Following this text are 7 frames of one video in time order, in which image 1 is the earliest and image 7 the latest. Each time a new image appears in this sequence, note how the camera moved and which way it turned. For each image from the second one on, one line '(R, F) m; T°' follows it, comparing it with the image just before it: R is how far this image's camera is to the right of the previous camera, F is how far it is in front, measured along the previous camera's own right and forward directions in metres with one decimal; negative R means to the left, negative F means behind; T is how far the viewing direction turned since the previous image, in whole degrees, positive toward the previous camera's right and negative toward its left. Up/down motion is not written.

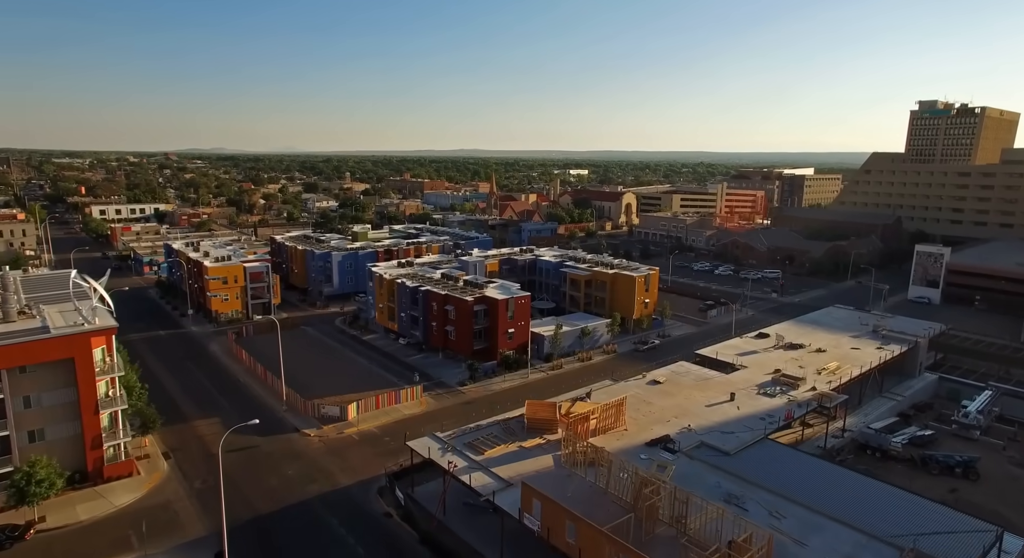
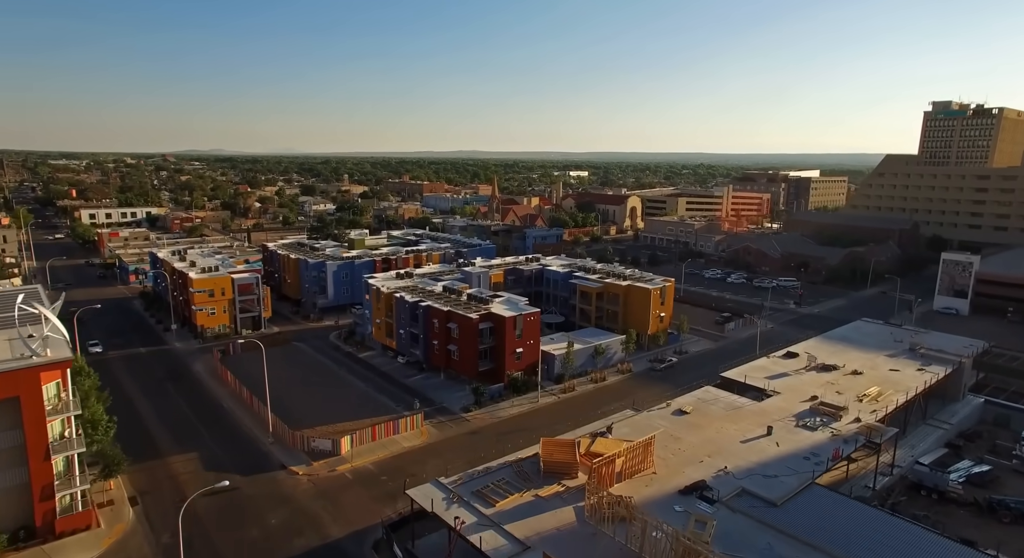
(-0.5, +3.2) m; 0°
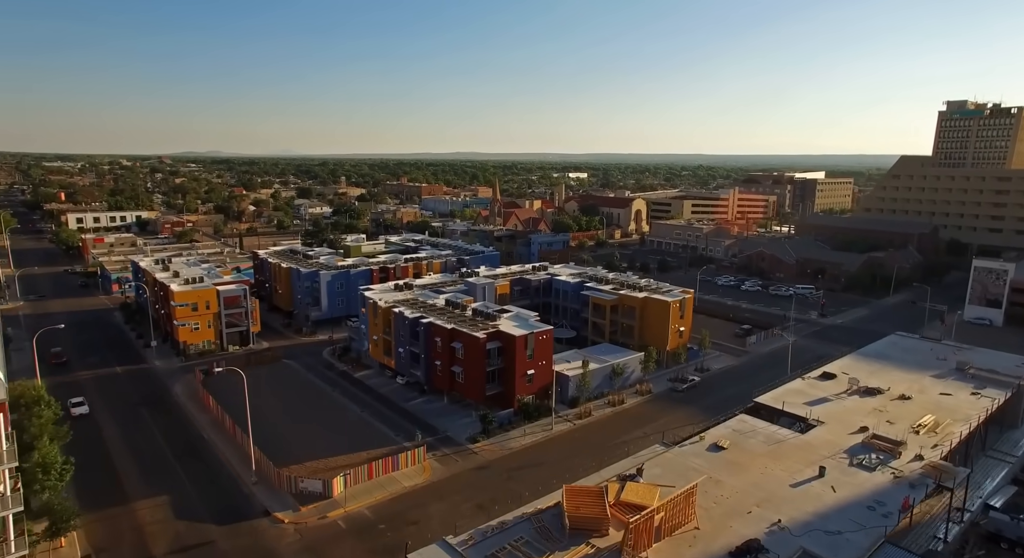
(-0.6, +3.4) m; 0°
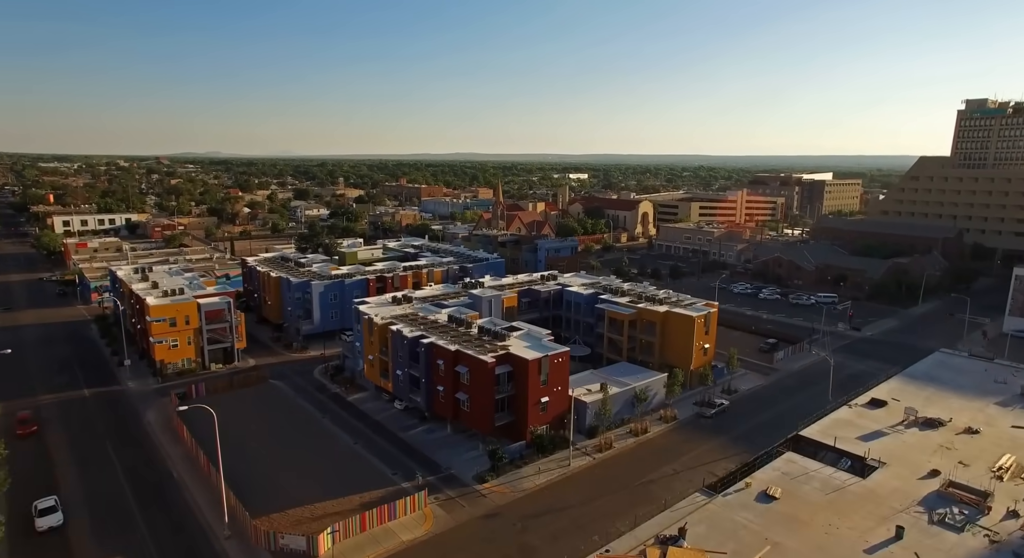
(-0.6, +3.8) m; 0°
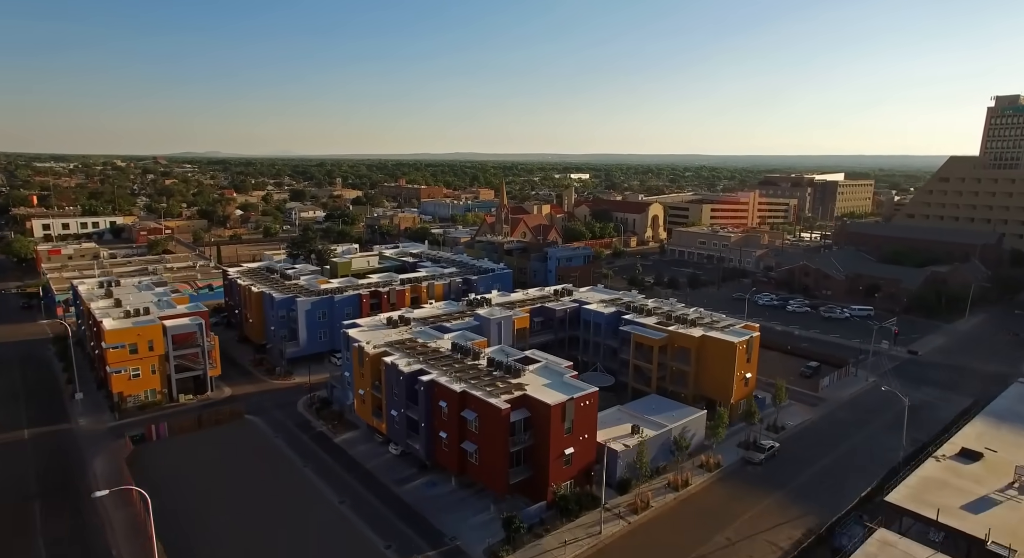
(-0.7, +5.2) m; 0°
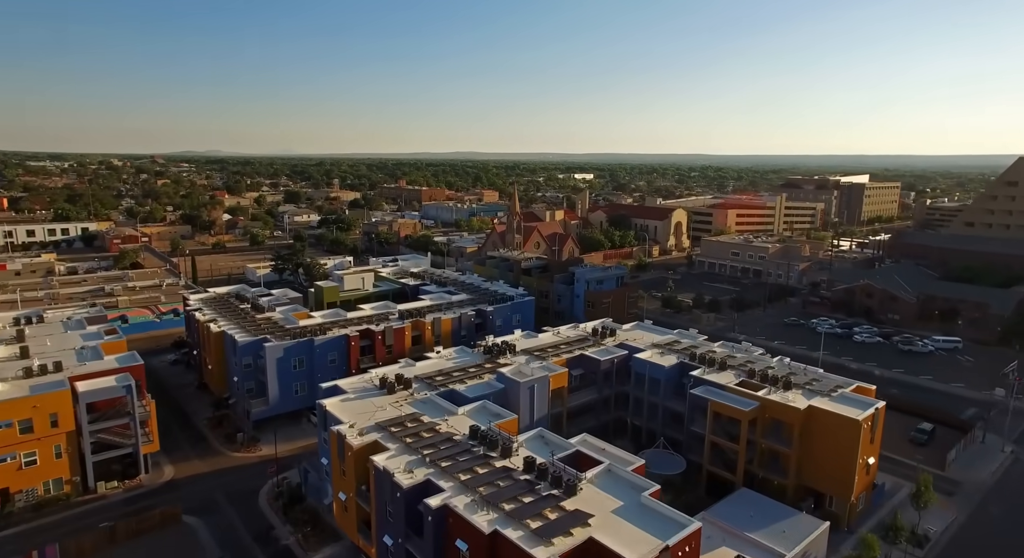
(-1.5, +9.3) m; 0°
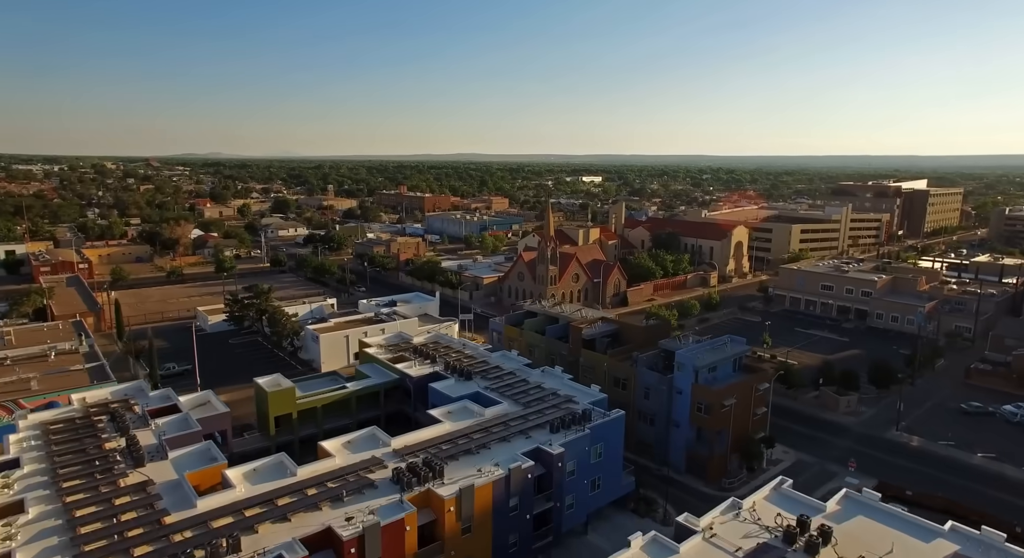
(-2.9, +18.2) m; 0°
